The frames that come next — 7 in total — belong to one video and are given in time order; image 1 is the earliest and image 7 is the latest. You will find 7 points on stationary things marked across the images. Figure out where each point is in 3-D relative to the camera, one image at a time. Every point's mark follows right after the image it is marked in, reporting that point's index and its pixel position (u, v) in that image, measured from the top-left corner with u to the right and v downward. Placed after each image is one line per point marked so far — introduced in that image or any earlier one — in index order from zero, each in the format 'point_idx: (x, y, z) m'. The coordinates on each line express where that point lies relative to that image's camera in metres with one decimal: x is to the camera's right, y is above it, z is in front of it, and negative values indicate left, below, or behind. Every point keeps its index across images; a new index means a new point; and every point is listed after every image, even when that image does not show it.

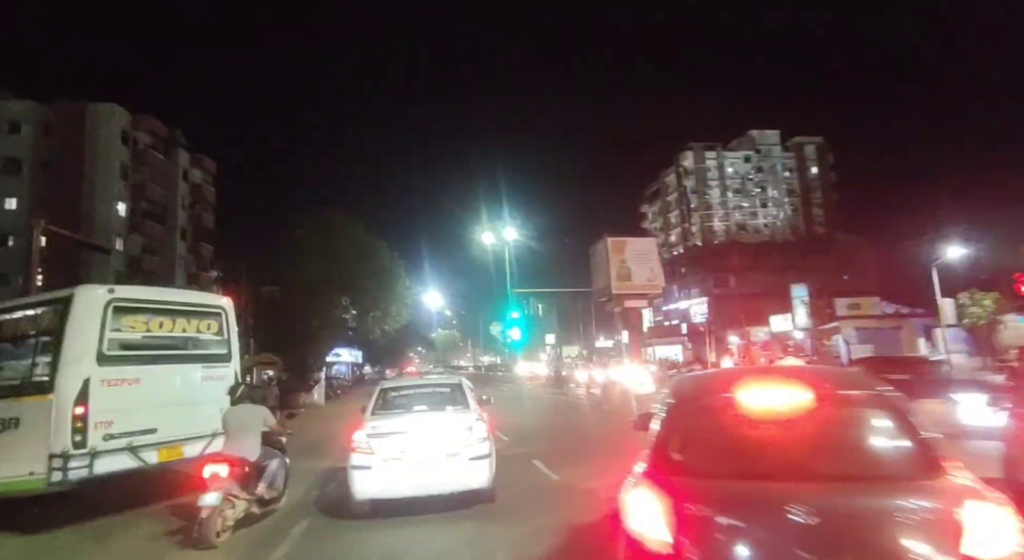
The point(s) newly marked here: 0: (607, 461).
0: (+2.1, -4.0, +14.0) m
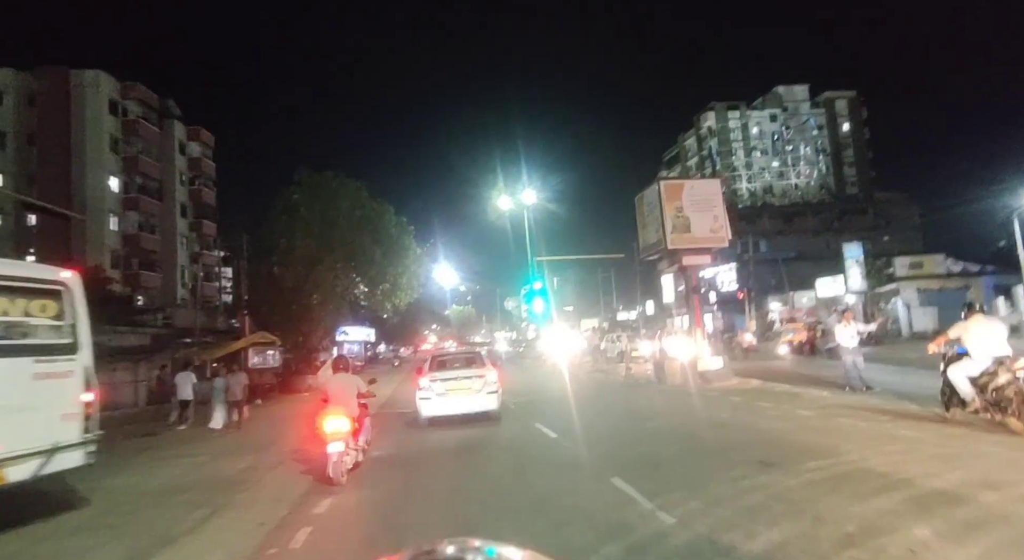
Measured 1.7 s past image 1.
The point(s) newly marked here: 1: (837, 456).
0: (+3.0, -2.9, +9.9) m
1: (+4.5, -2.4, +8.1) m
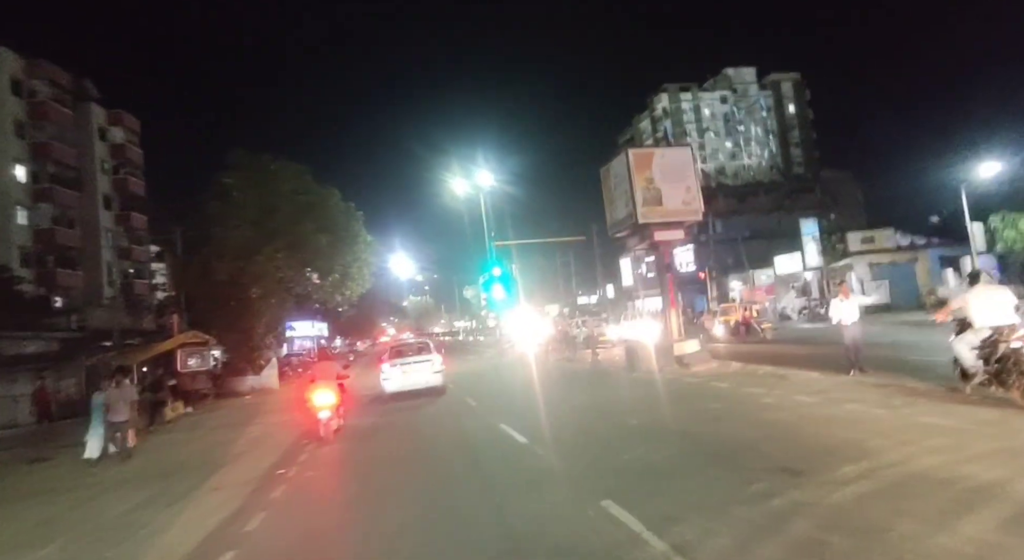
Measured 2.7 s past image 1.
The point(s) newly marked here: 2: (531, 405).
0: (+2.5, -2.4, +8.3) m
1: (+4.1, -2.0, +6.7) m
2: (+0.6, -4.1, +18.7) m
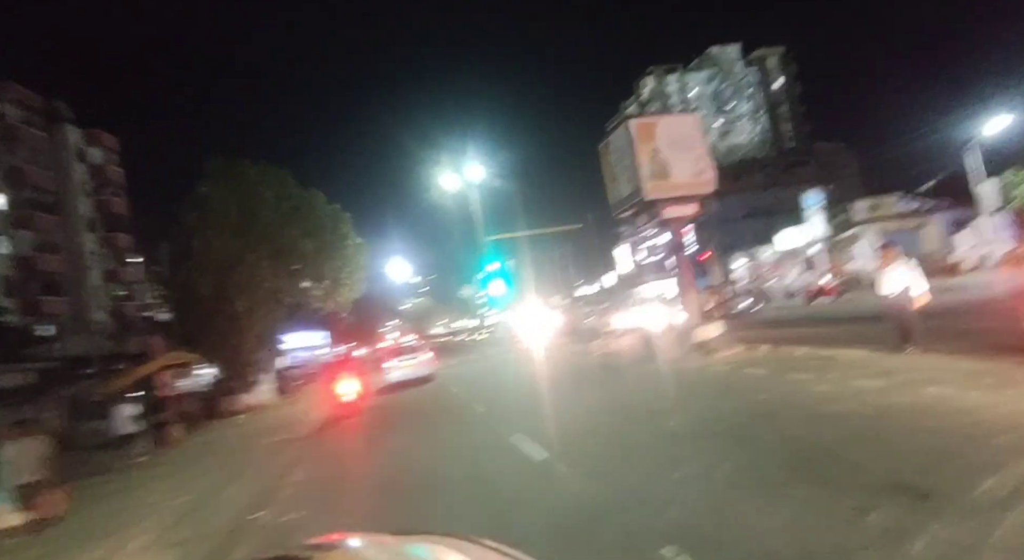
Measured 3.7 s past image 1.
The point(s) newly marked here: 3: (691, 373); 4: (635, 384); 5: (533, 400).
0: (+2.8, -2.1, +6.7) m
1: (+4.3, -1.6, +5.1) m
2: (+0.9, -3.8, +17.1) m
3: (+5.0, -2.6, +16.5) m
4: (+3.6, -3.1, +17.8) m
5: (+0.7, -3.9, +19.5) m
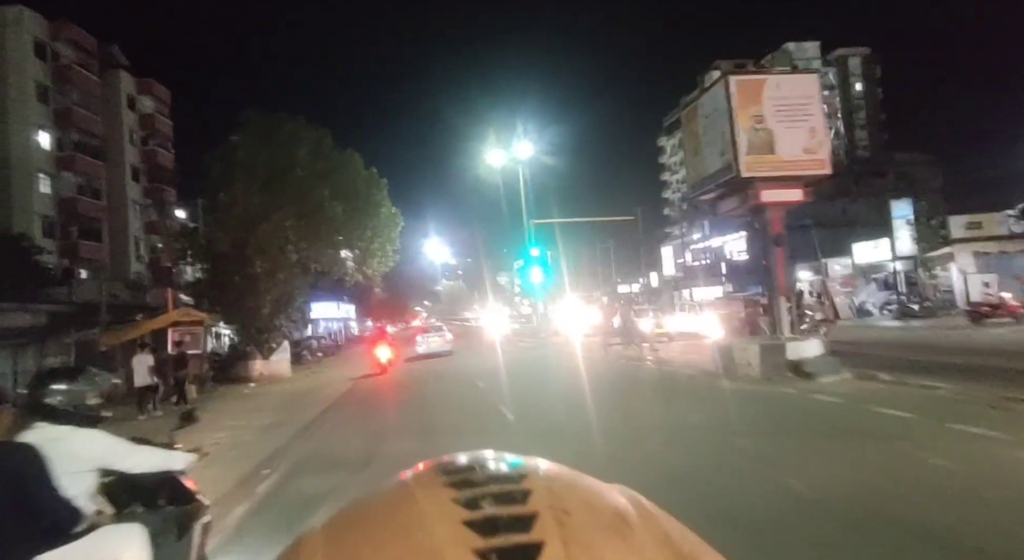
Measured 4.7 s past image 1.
0: (+3.1, -2.1, +3.7) m
1: (+4.6, -1.7, +2.0) m
2: (+1.7, -3.4, +14.2) m
3: (+5.9, -2.7, +13.3) m
4: (+4.6, -3.0, +14.7) m
5: (+1.7, -3.5, +16.6) m
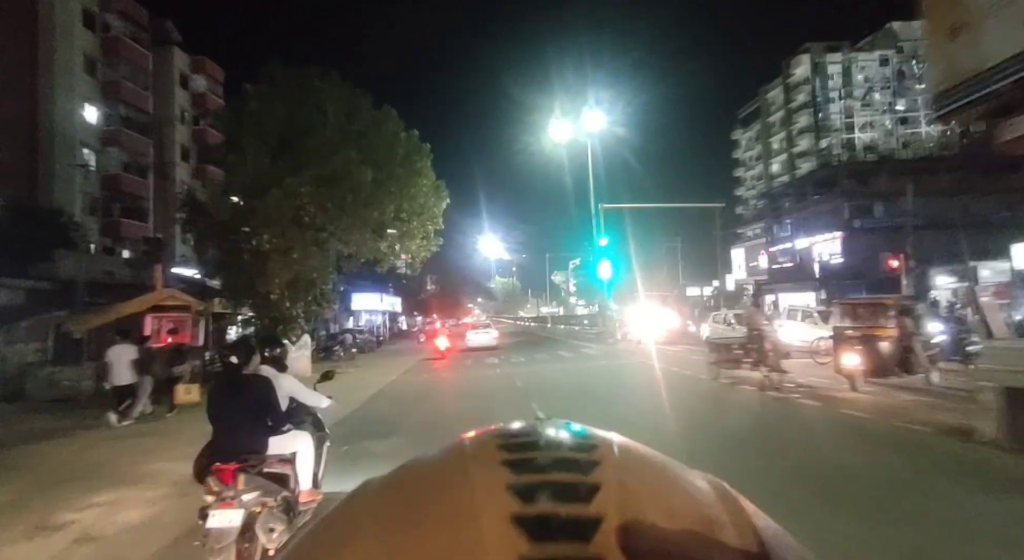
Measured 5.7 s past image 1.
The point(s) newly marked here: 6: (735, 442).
0: (+3.3, -1.8, -2.7) m
1: (+4.7, -1.5, -4.6) m
2: (+2.9, -3.1, +7.9) m
3: (+7.1, -2.5, +6.7) m
4: (+5.8, -2.8, +8.1) m
5: (+3.1, -3.2, +10.3) m
6: (+5.0, -3.2, +13.1) m
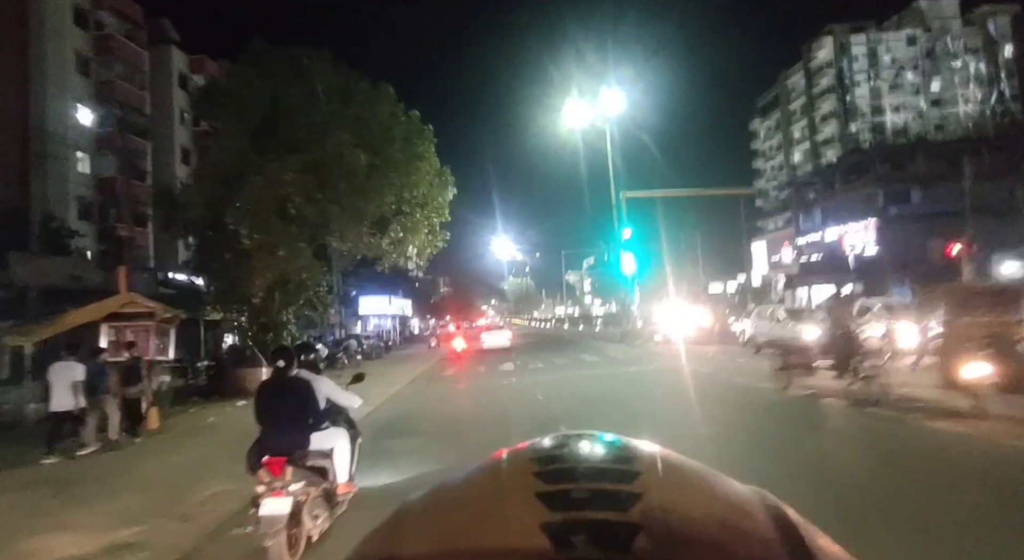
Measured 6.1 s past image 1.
0: (+3.4, -1.5, -5.8) m
1: (+4.7, -1.2, -7.7) m
2: (+3.2, -2.9, +4.8) m
3: (+7.3, -2.2, +3.5) m
4: (+6.1, -2.5, +4.9) m
5: (+3.4, -2.9, +7.2) m
6: (+5.4, -3.0, +9.9) m
